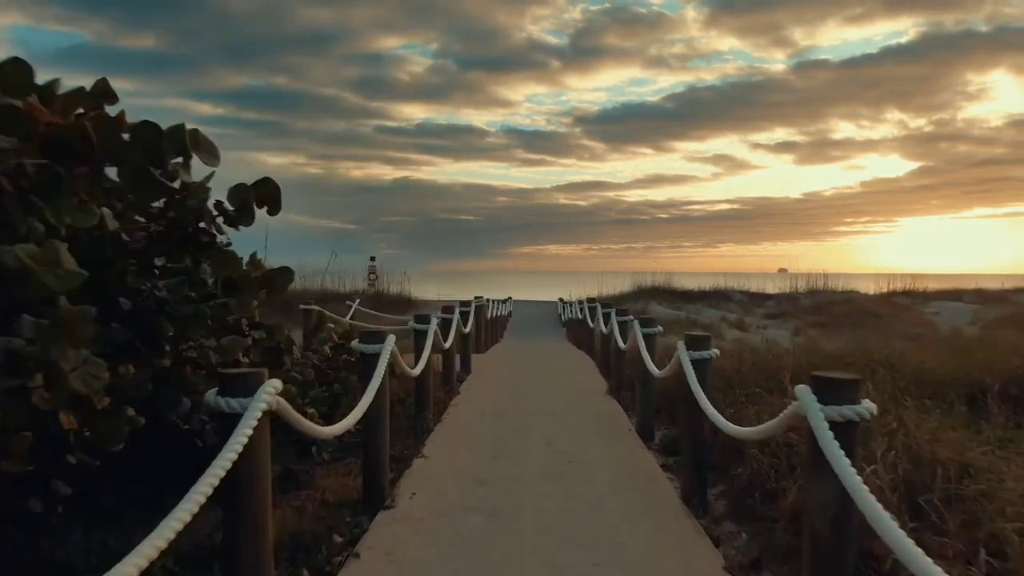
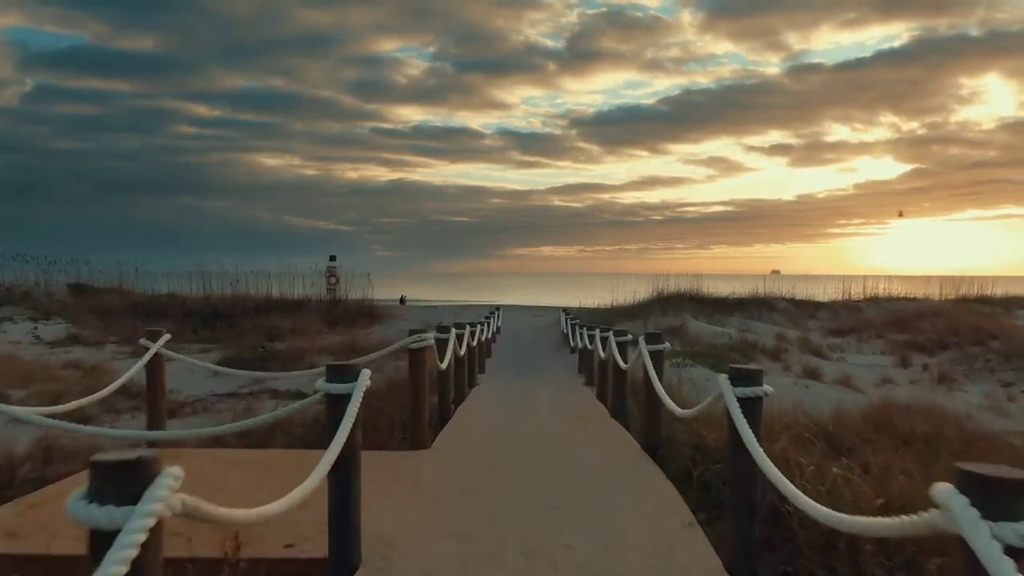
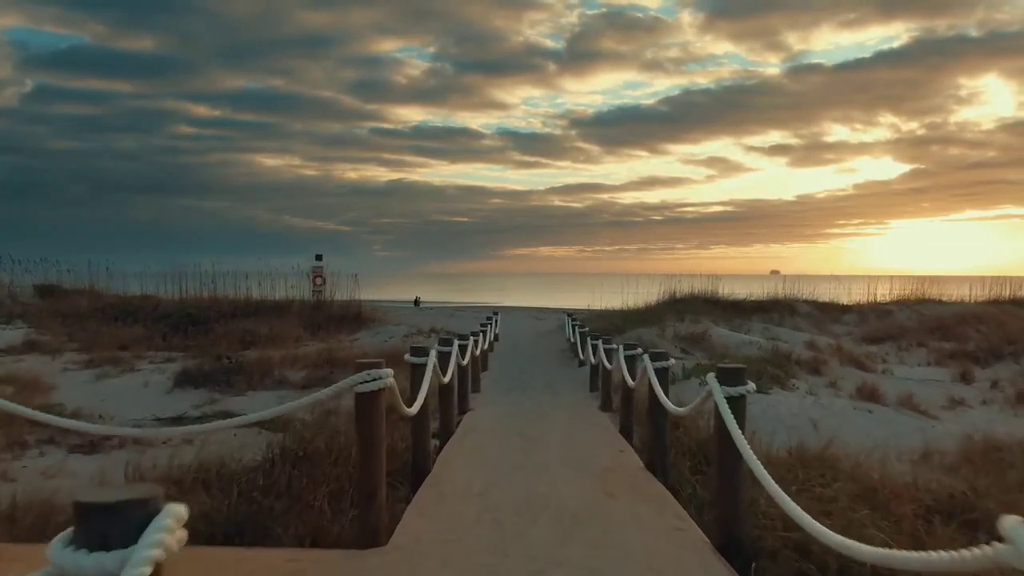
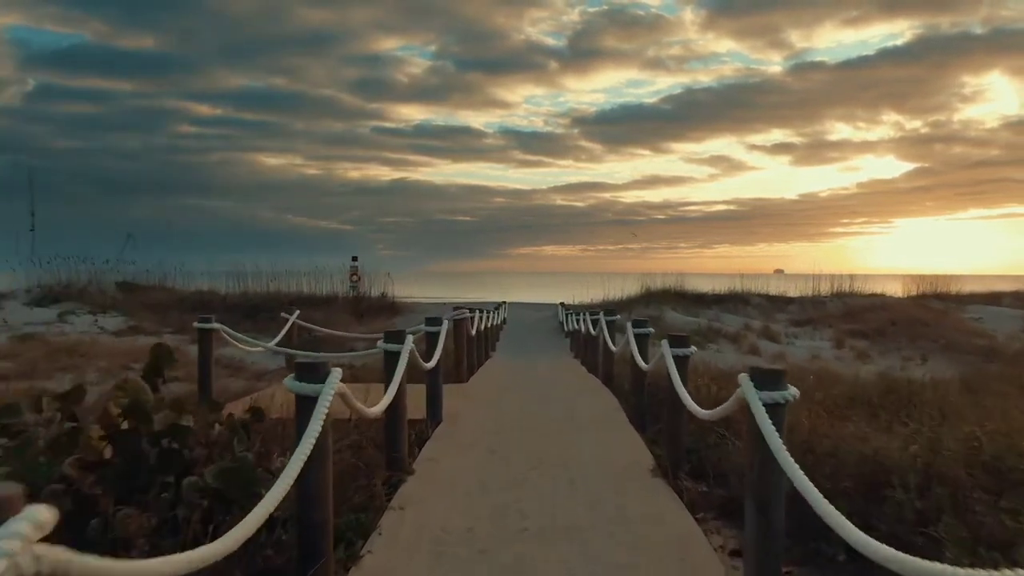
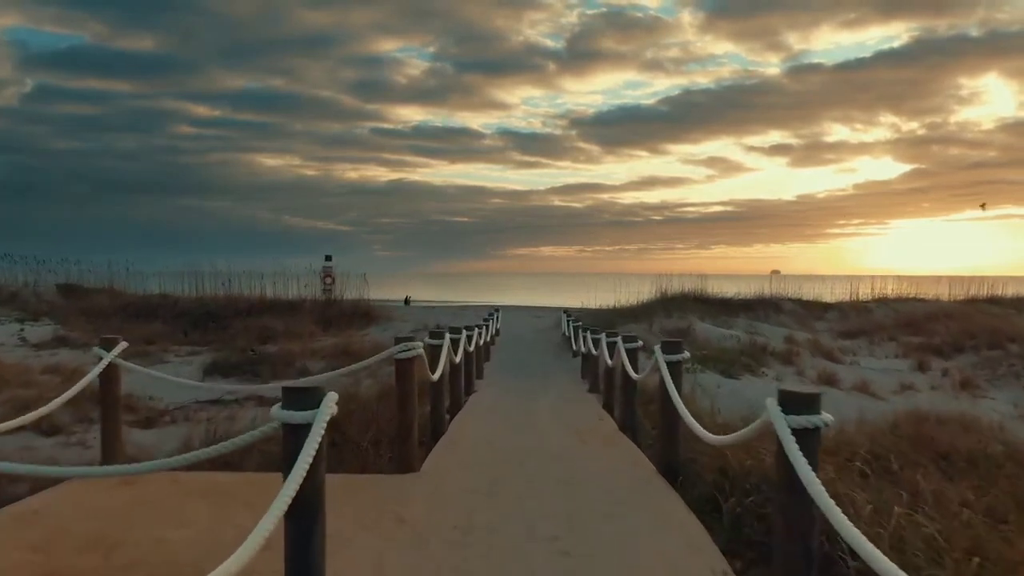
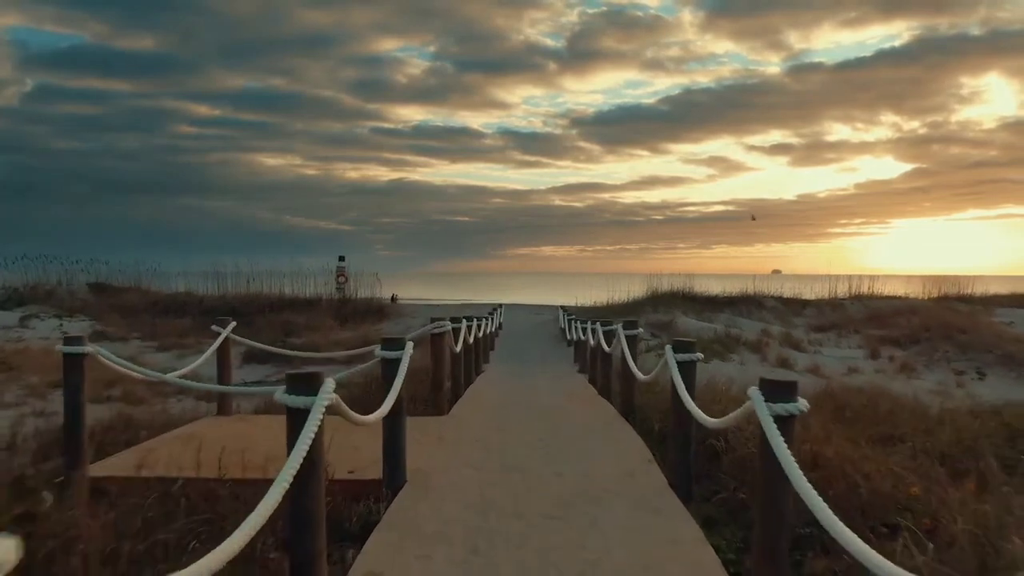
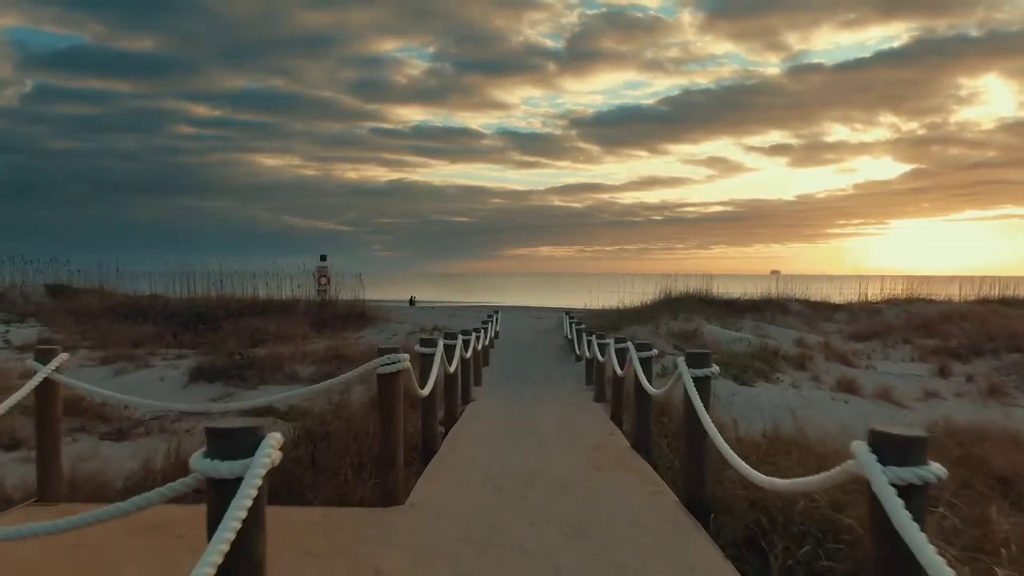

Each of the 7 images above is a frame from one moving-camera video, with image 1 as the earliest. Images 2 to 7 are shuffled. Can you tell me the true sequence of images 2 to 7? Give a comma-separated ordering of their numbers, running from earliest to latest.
4, 6, 2, 5, 7, 3
